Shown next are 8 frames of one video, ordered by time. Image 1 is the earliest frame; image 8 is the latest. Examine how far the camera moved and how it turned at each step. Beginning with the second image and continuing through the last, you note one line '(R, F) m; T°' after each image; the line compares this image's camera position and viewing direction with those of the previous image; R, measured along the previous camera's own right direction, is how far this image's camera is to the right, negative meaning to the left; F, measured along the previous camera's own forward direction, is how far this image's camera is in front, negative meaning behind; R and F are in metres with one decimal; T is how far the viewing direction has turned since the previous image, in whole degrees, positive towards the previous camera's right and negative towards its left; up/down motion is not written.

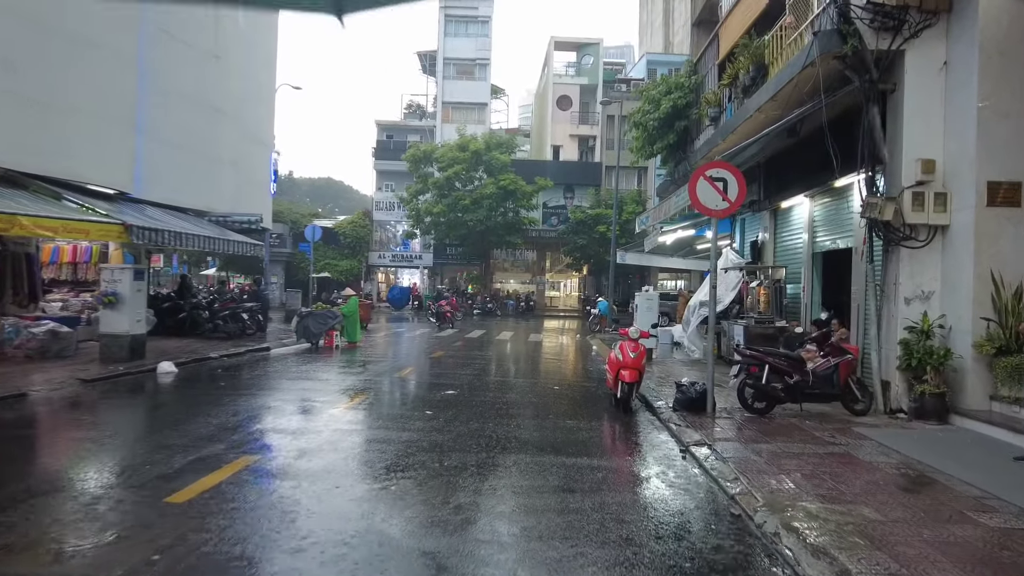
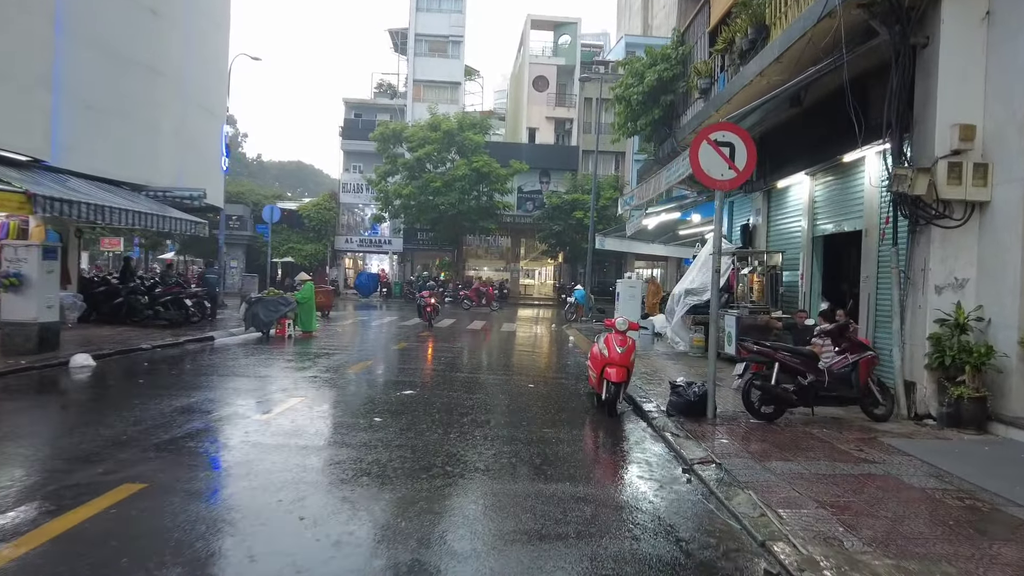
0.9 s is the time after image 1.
(+0.1, +1.3) m; +2°
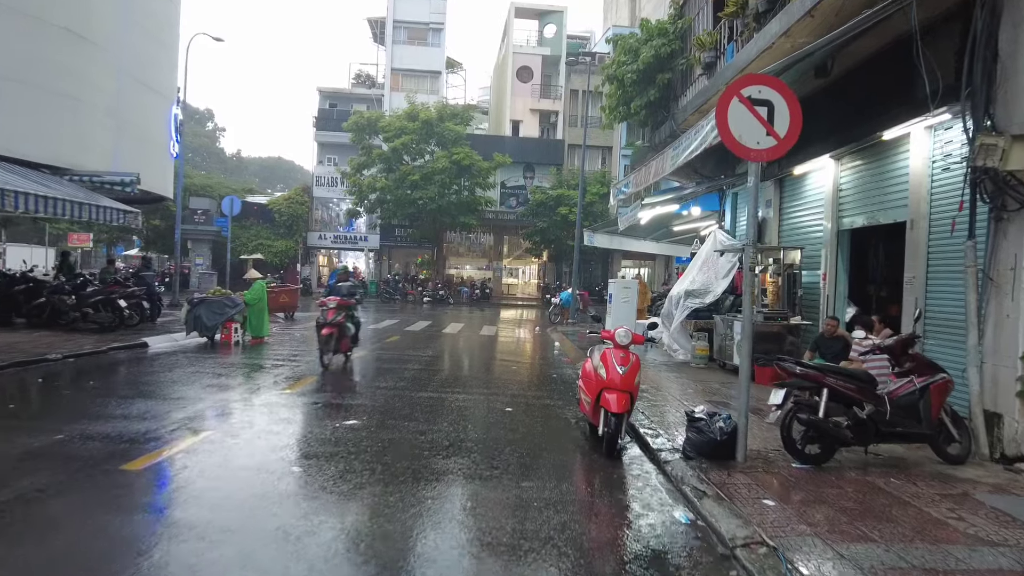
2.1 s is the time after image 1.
(+0.1, +1.7) m; +1°
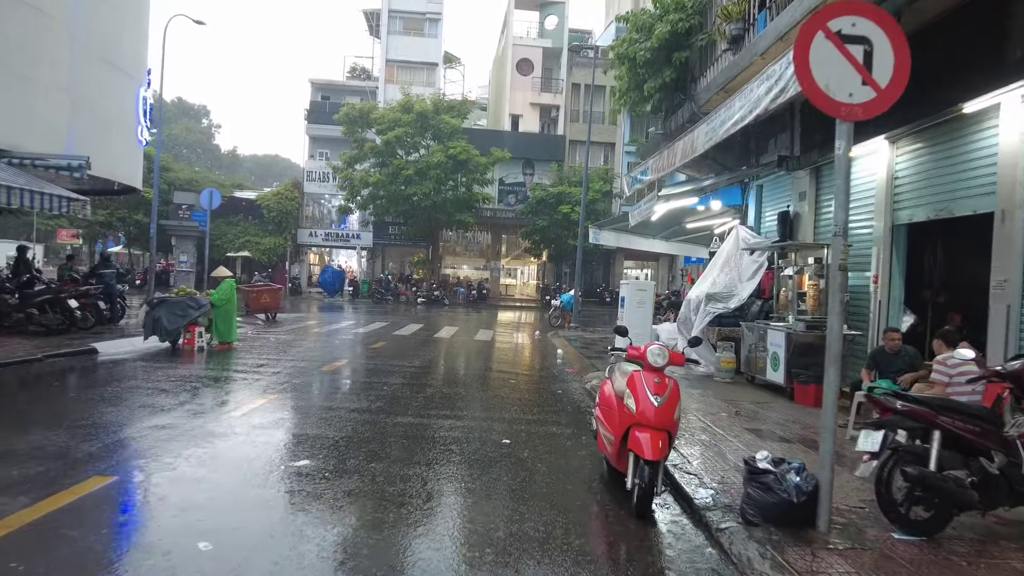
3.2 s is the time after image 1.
(0.0, +1.4) m; 0°
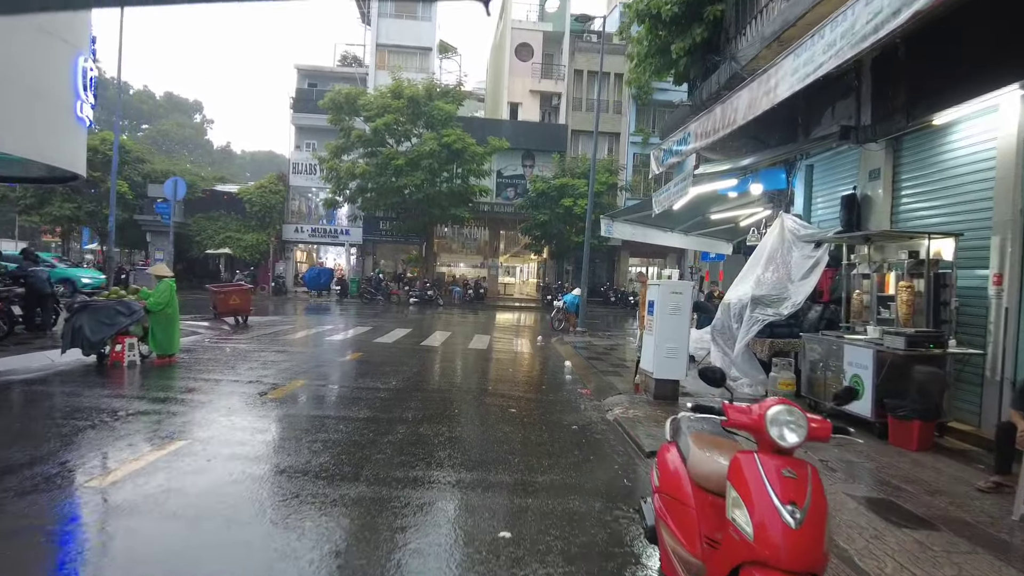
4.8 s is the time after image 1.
(0.0, +2.1) m; 0°
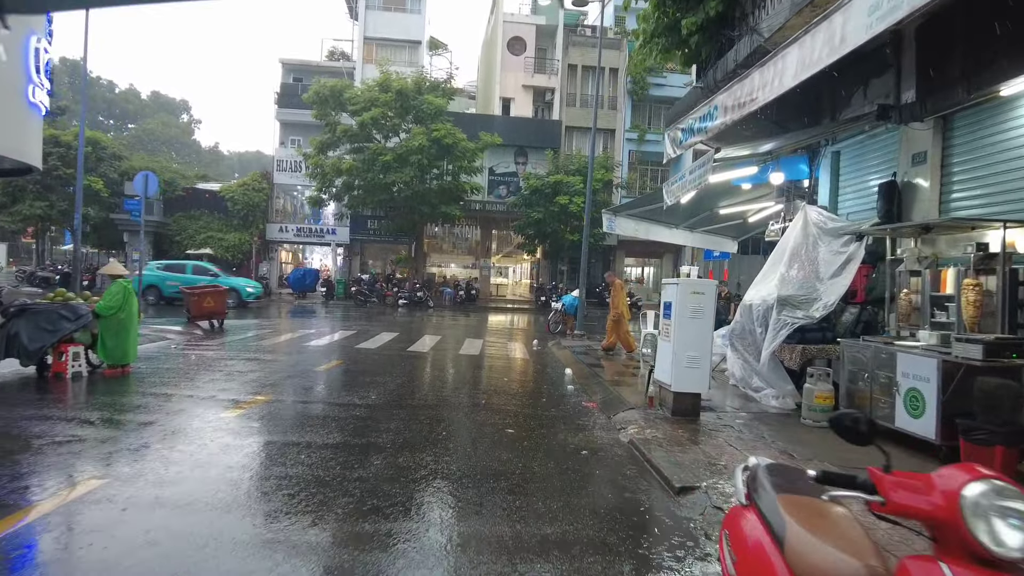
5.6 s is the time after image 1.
(-0.1, +1.1) m; +1°
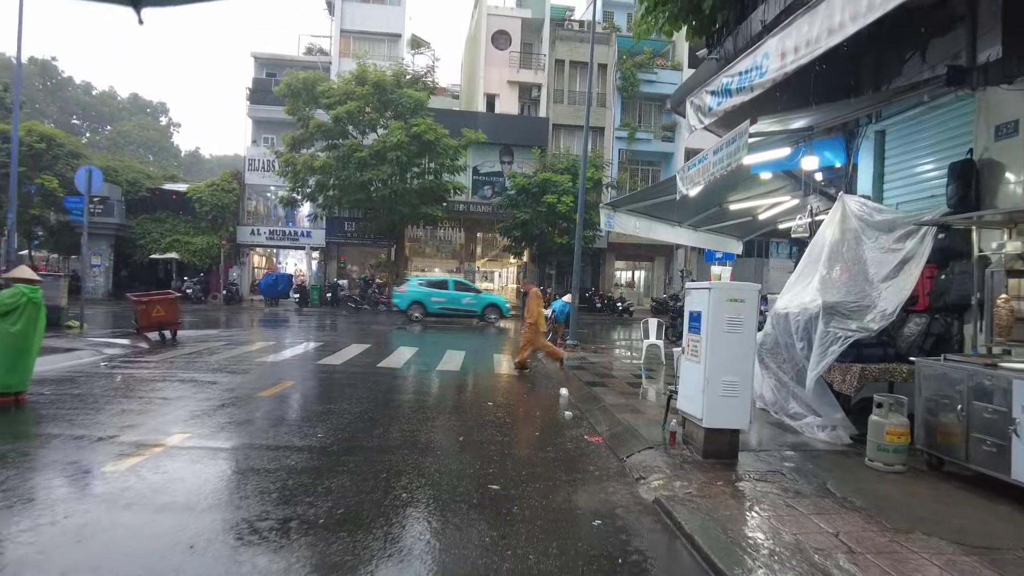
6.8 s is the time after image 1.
(0.0, +1.6) m; +1°
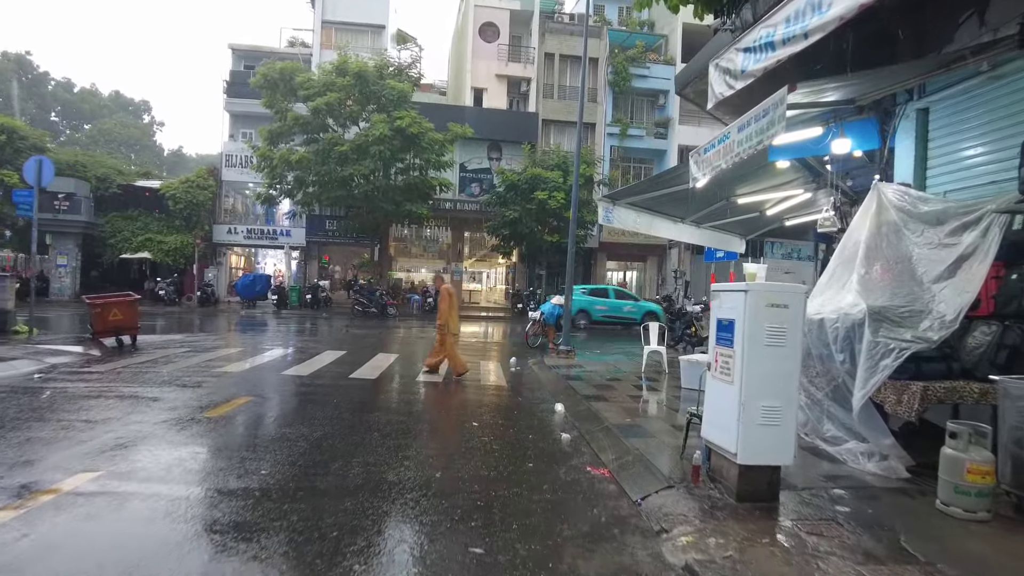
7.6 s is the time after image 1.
(0.0, +1.1) m; +1°
